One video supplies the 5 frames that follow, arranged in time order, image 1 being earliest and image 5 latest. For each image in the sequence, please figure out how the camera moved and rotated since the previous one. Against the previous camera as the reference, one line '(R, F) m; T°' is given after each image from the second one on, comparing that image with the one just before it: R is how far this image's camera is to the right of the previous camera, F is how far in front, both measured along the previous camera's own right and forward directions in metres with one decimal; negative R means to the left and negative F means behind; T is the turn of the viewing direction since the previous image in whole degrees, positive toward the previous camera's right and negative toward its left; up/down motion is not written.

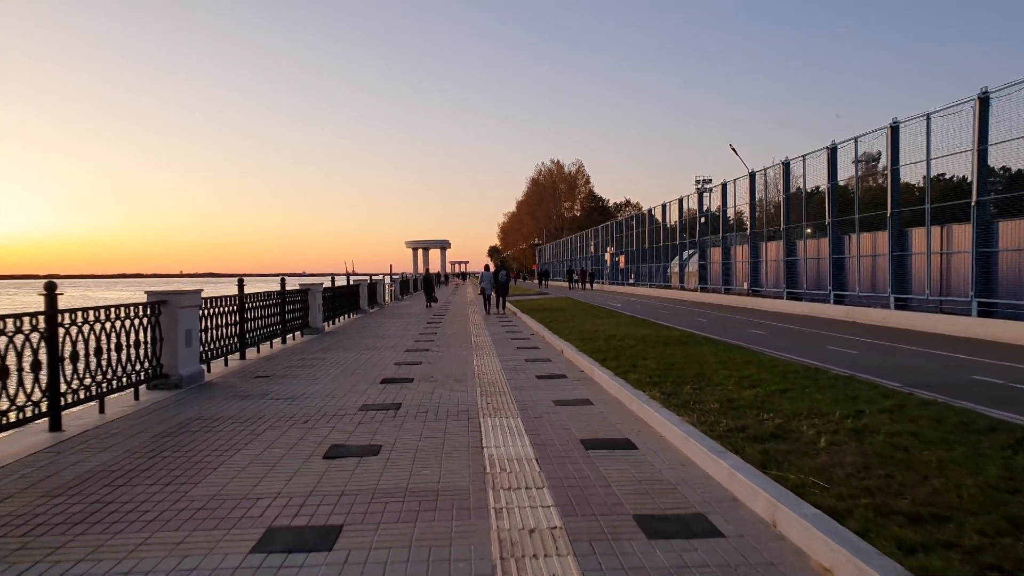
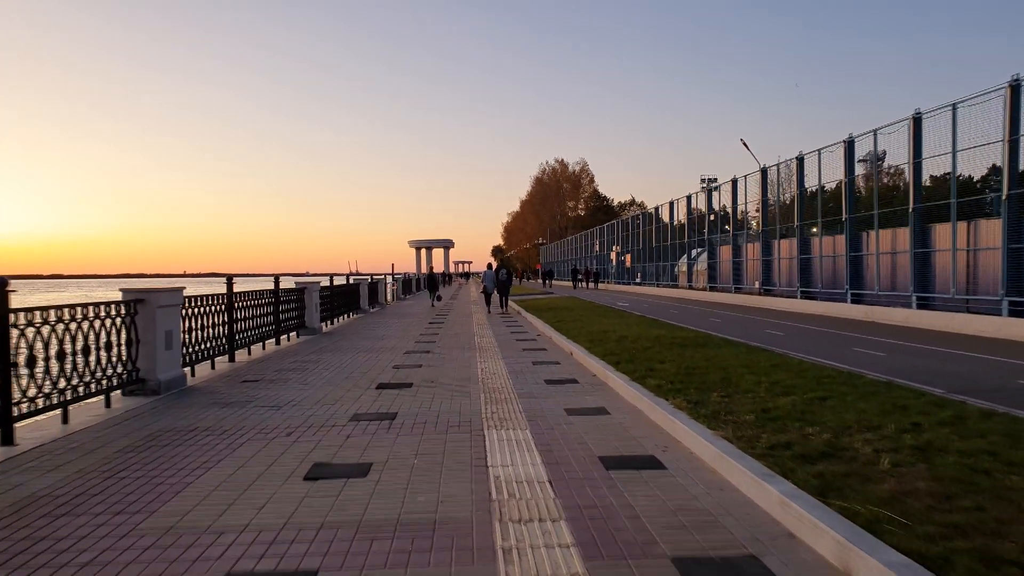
(-0.1, +0.9) m; 0°
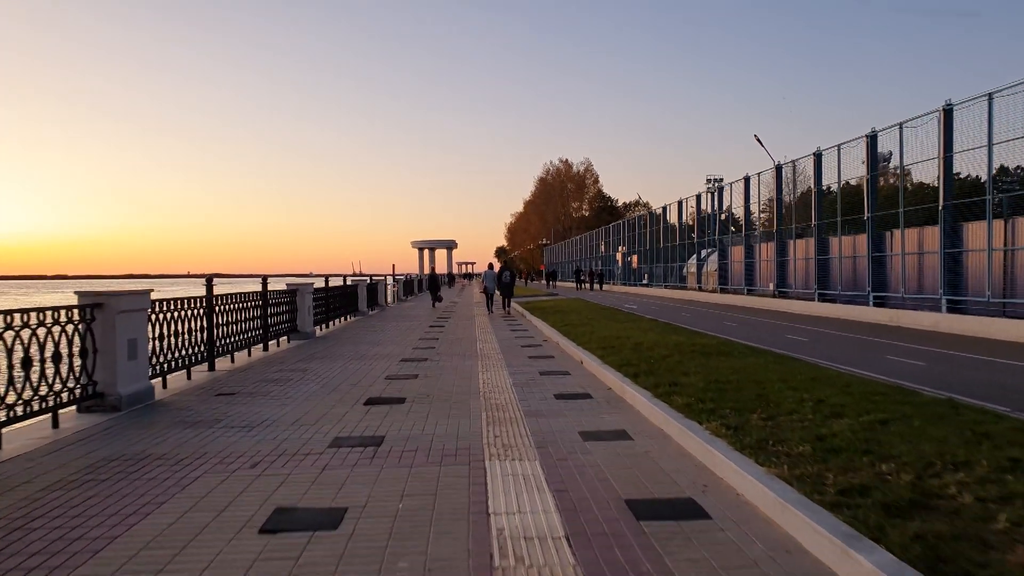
(0.0, +1.2) m; 0°
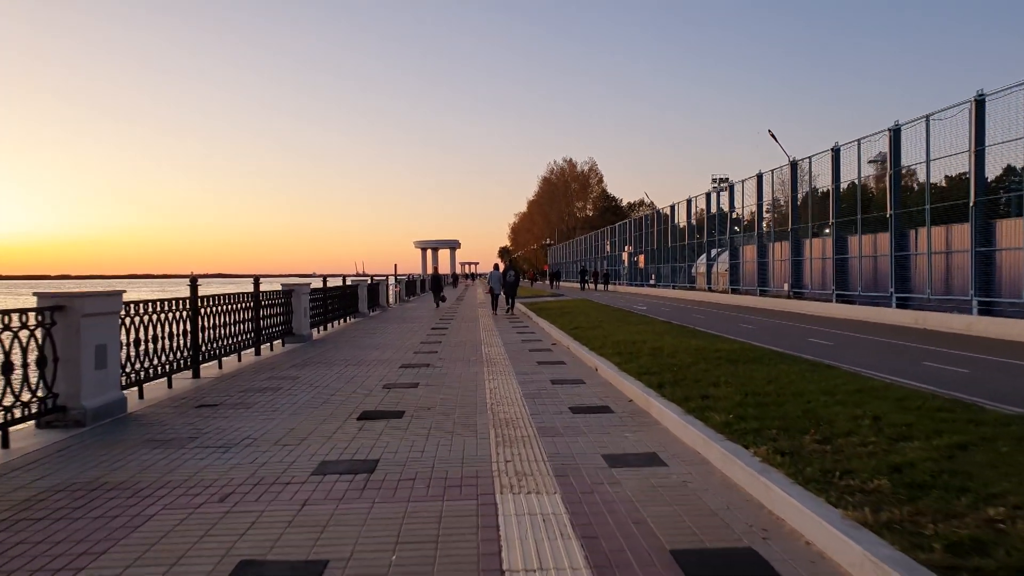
(-0.1, +1.0) m; 0°
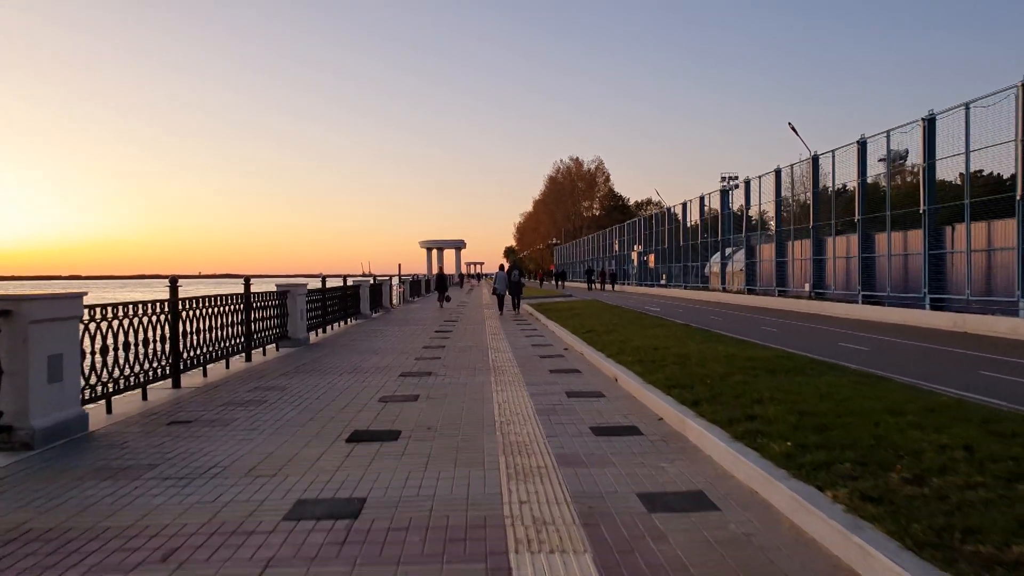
(-0.1, +1.2) m; -1°
